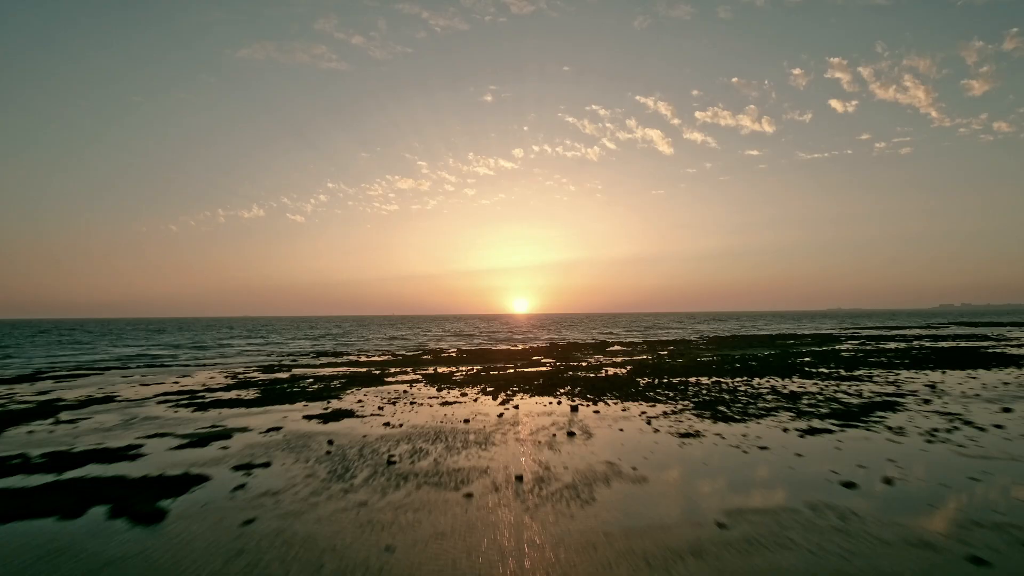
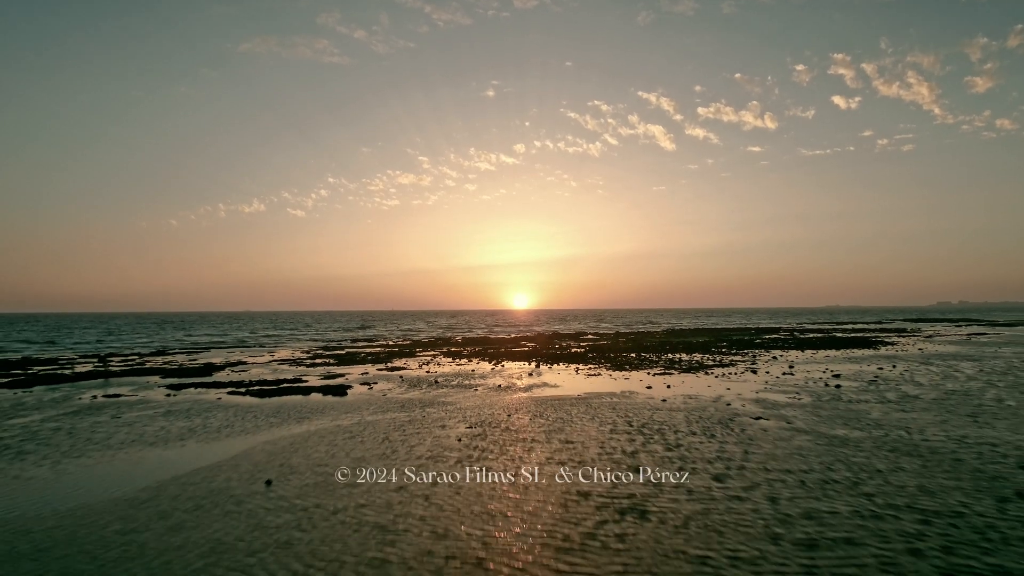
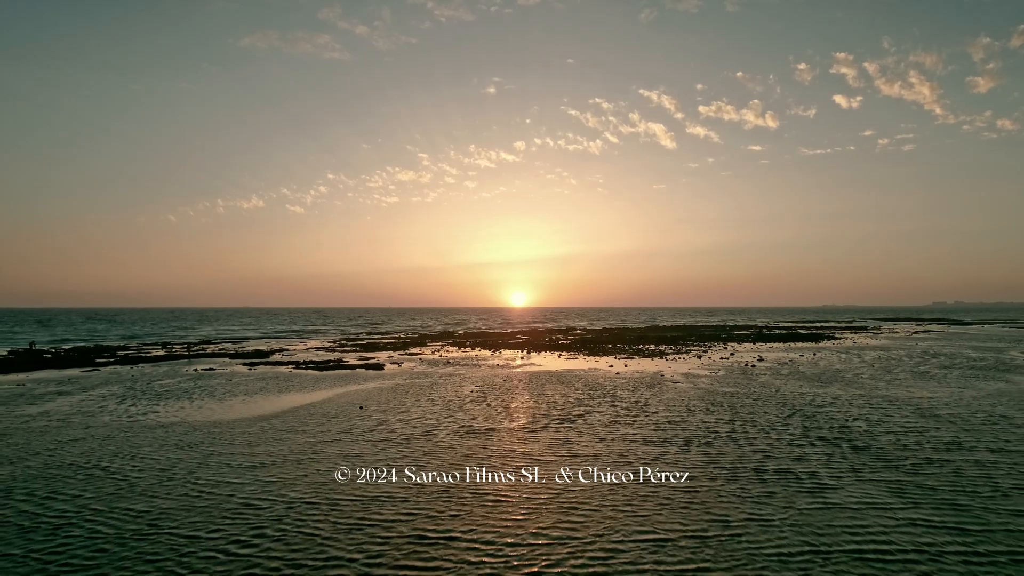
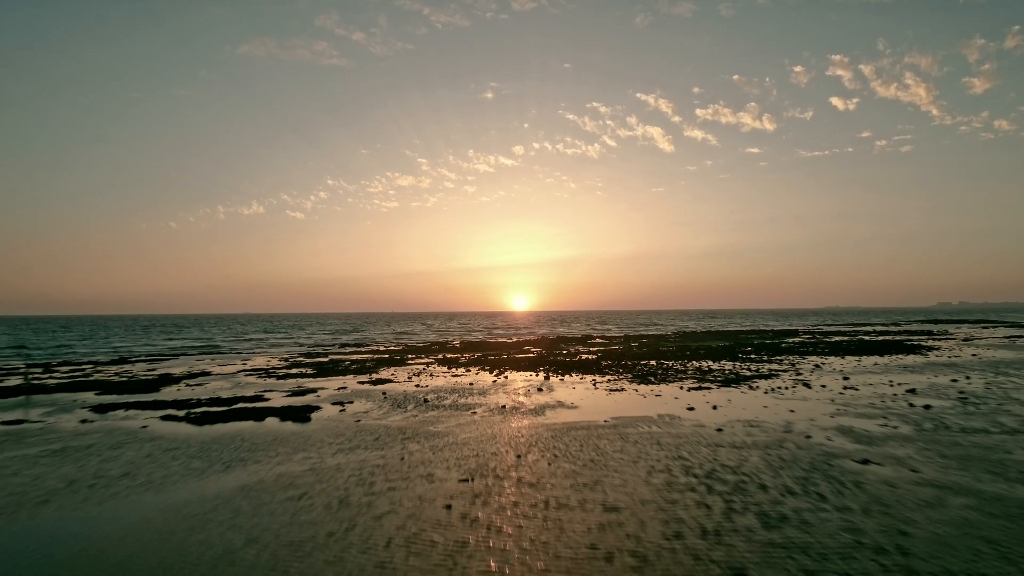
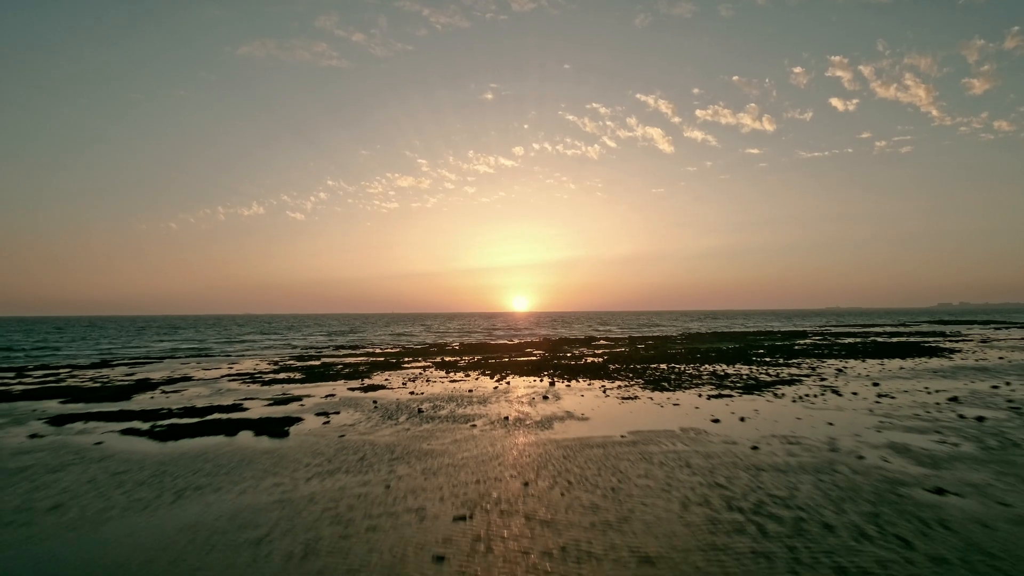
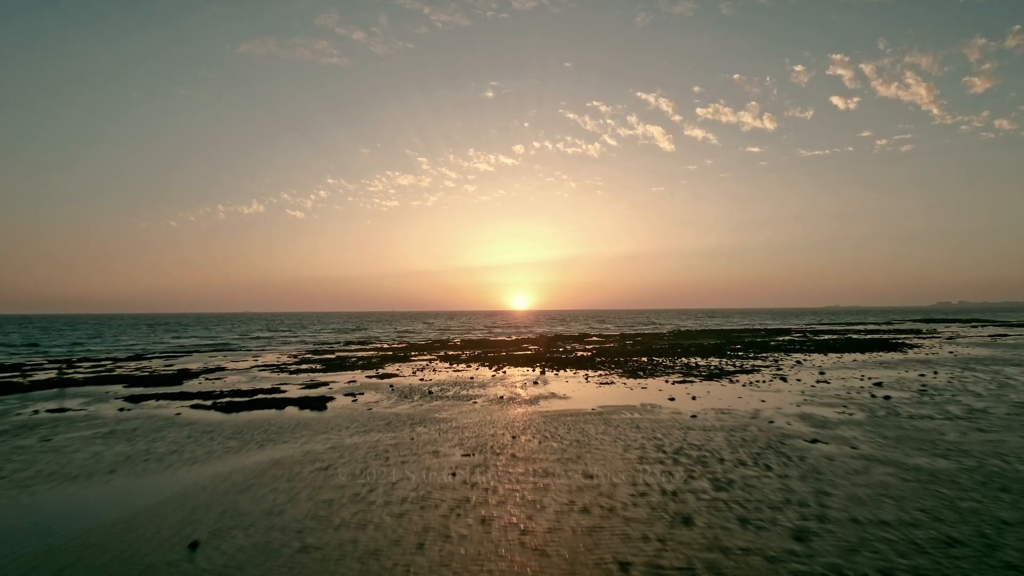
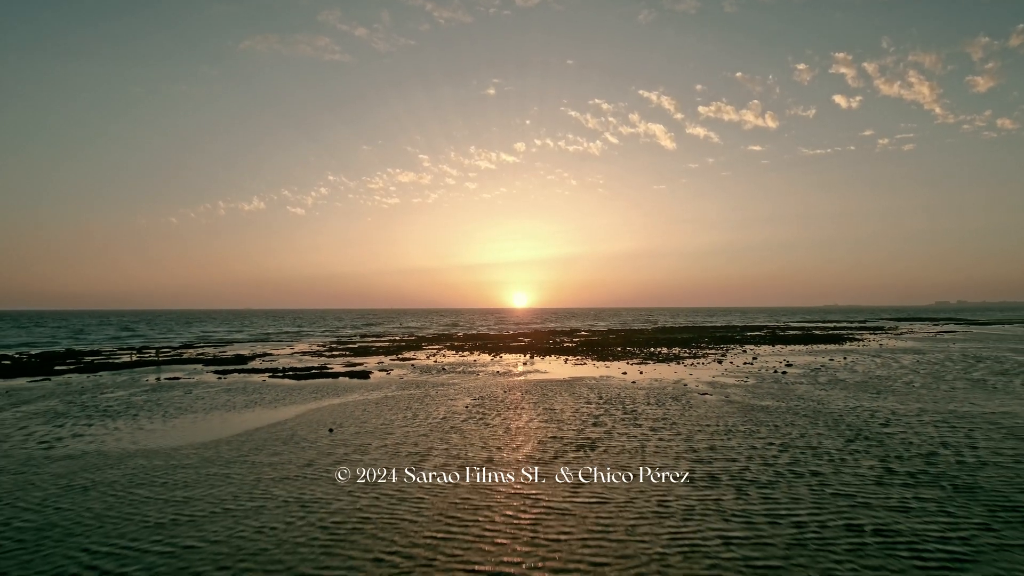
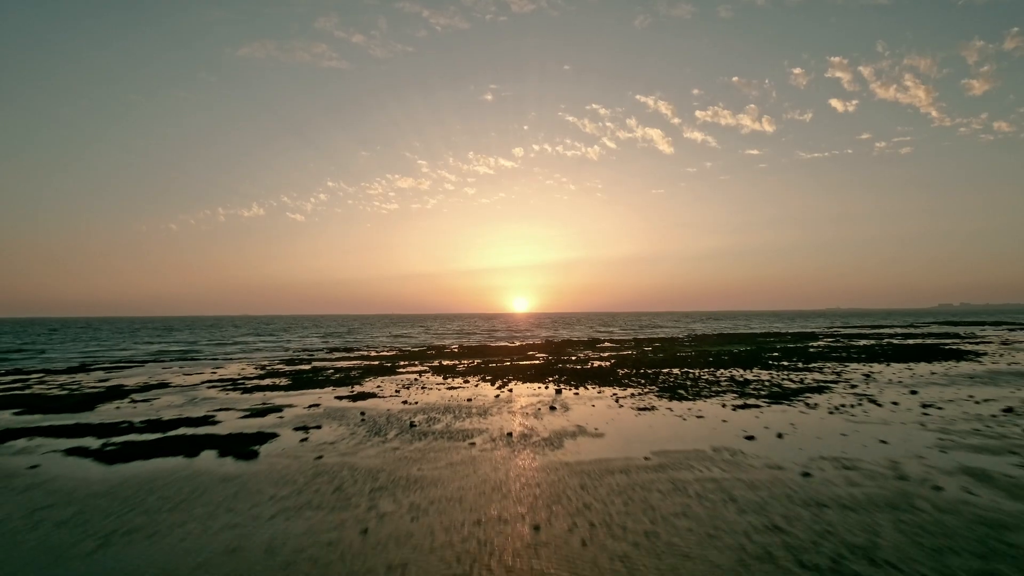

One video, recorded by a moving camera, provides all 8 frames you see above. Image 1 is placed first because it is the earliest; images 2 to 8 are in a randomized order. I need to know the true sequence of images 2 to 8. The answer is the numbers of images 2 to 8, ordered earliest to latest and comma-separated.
8, 5, 4, 6, 2, 7, 3
